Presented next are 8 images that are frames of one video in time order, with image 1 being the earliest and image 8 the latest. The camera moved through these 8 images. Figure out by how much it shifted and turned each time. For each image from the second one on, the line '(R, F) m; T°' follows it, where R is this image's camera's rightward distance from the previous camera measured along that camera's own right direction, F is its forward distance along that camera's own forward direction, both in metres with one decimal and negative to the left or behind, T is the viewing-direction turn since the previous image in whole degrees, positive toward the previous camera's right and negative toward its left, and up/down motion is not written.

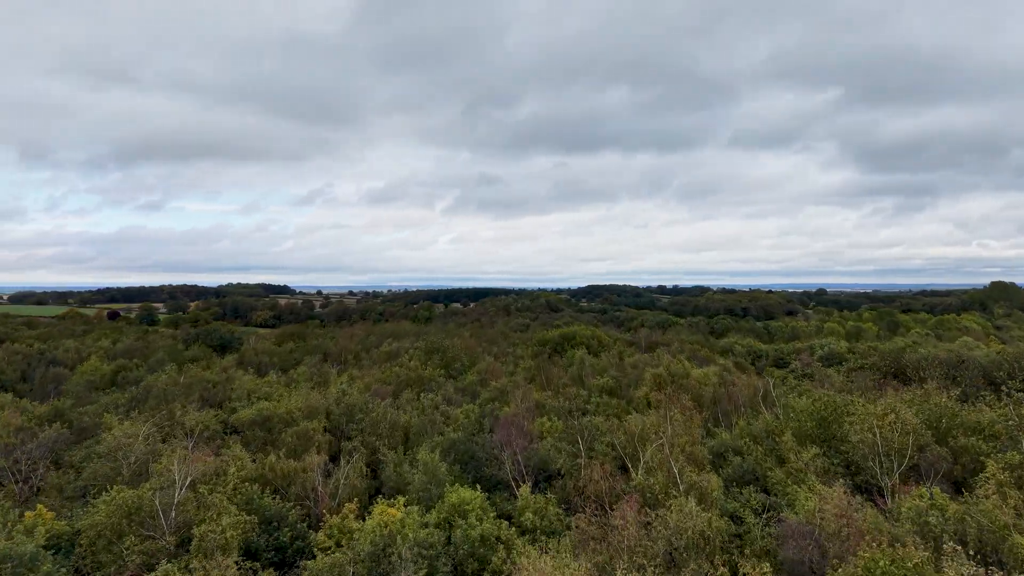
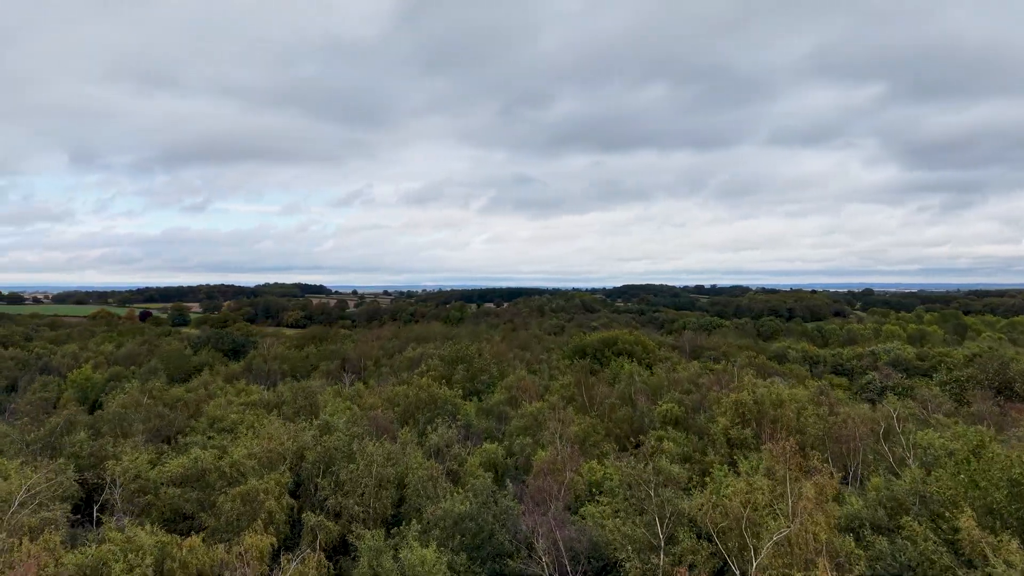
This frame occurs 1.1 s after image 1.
(0.0, +3.5) m; -3°
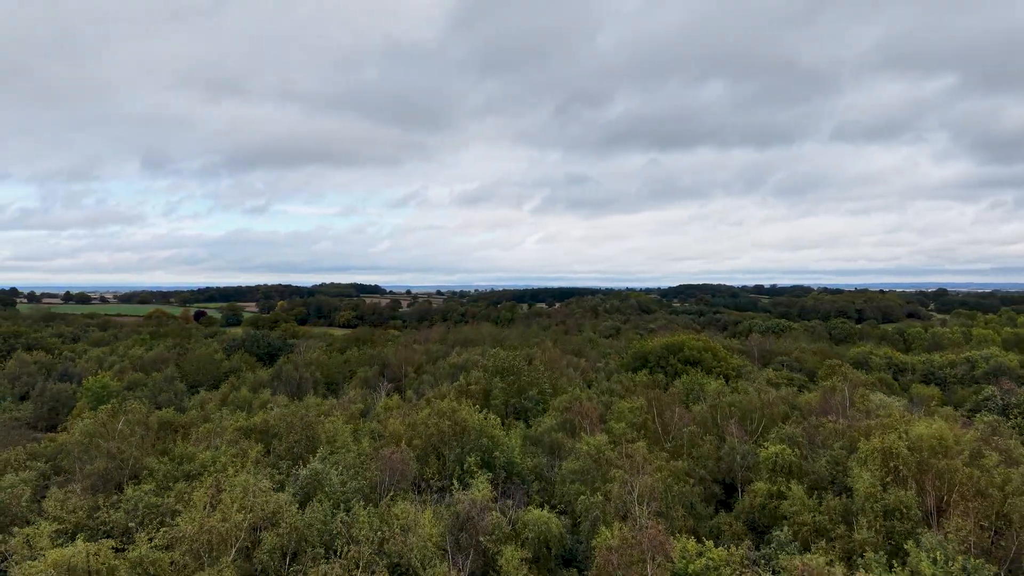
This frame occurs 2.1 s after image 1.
(0.0, +3.1) m; -4°
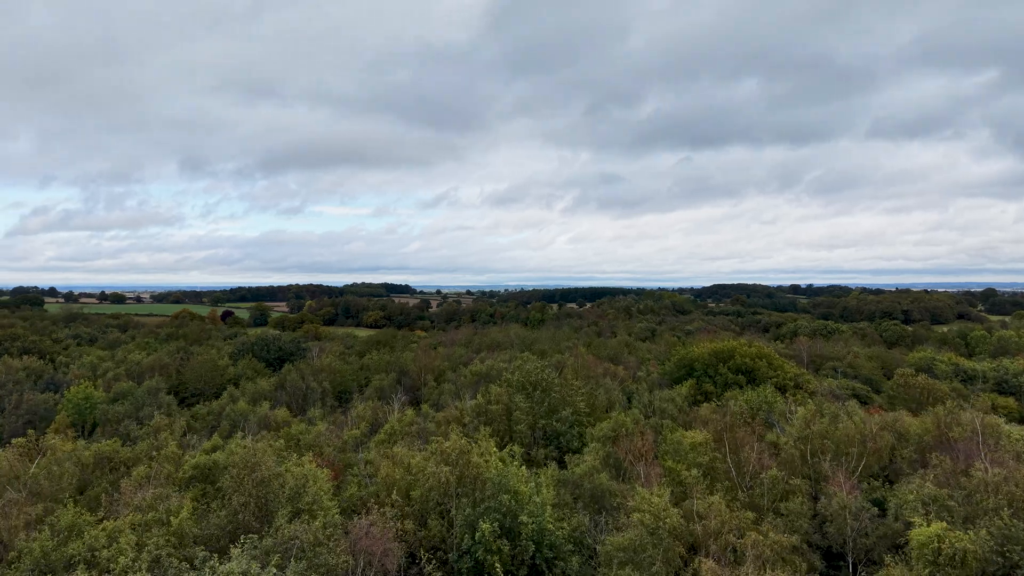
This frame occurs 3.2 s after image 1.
(0.0, +3.0) m; -2°
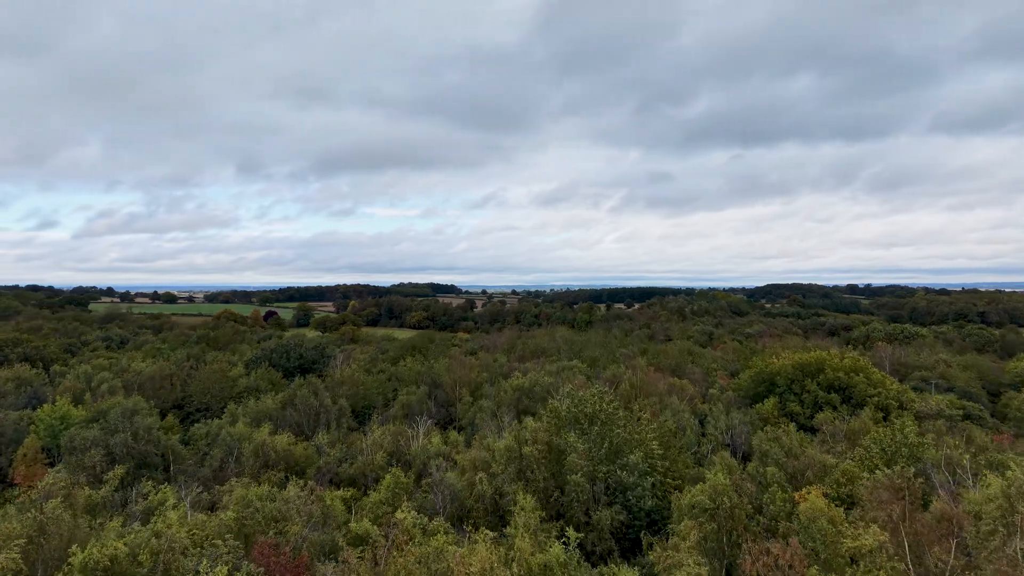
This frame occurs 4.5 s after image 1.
(-0.1, +3.9) m; -4°
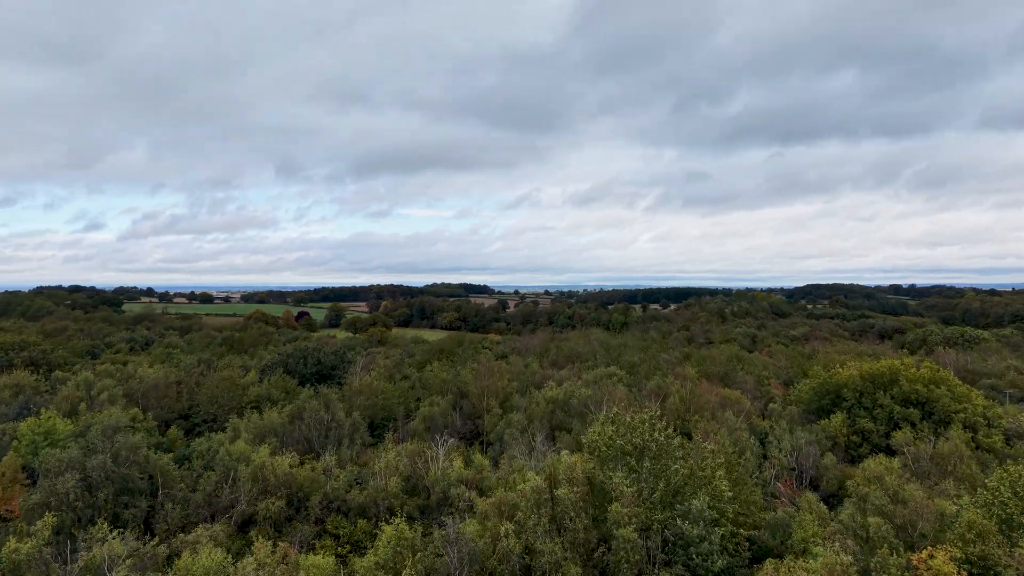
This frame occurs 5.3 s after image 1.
(0.0, +2.3) m; -3°
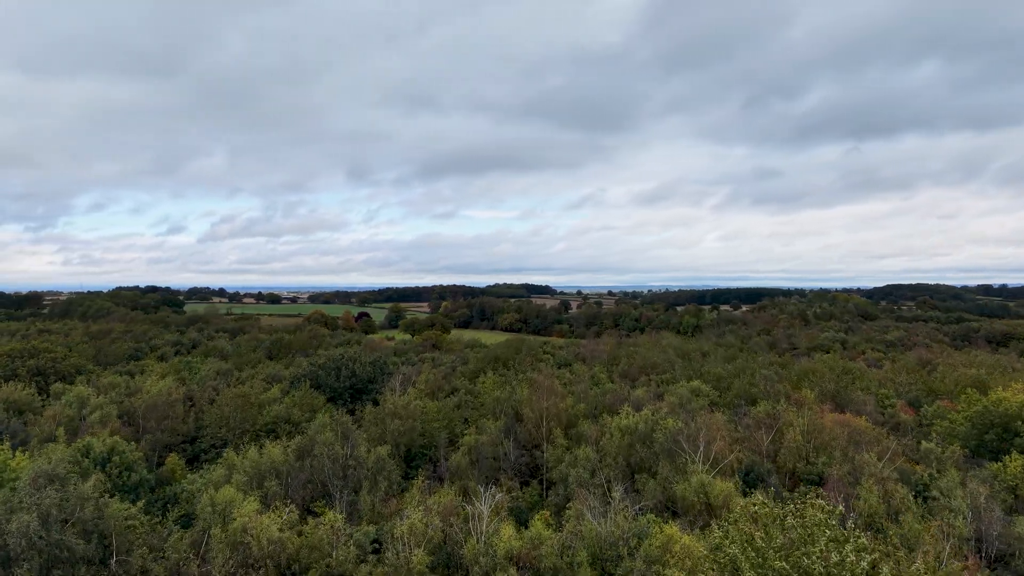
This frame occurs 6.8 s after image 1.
(-0.1, +4.2) m; -5°
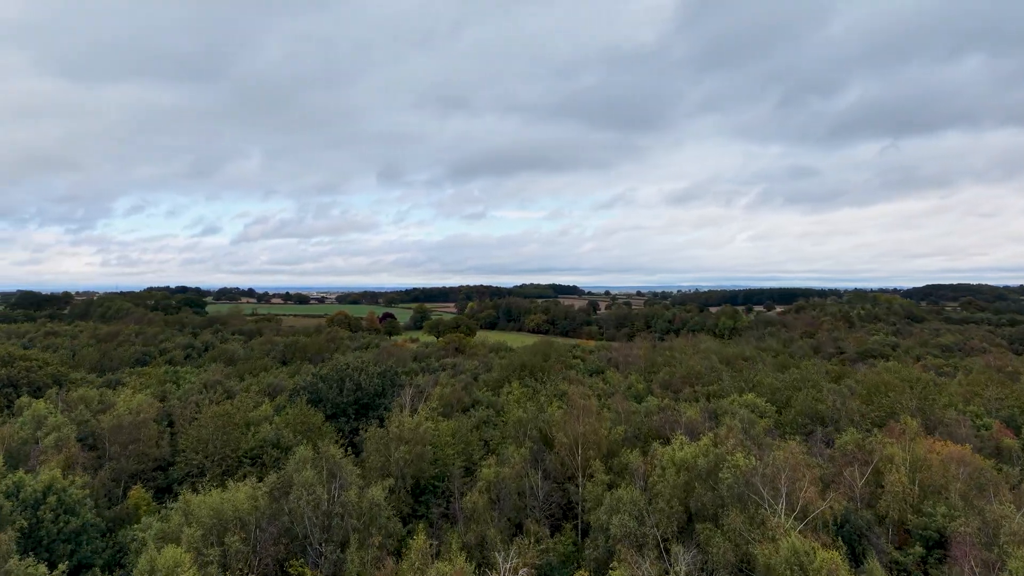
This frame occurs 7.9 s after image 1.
(0.0, +3.1) m; -2°
